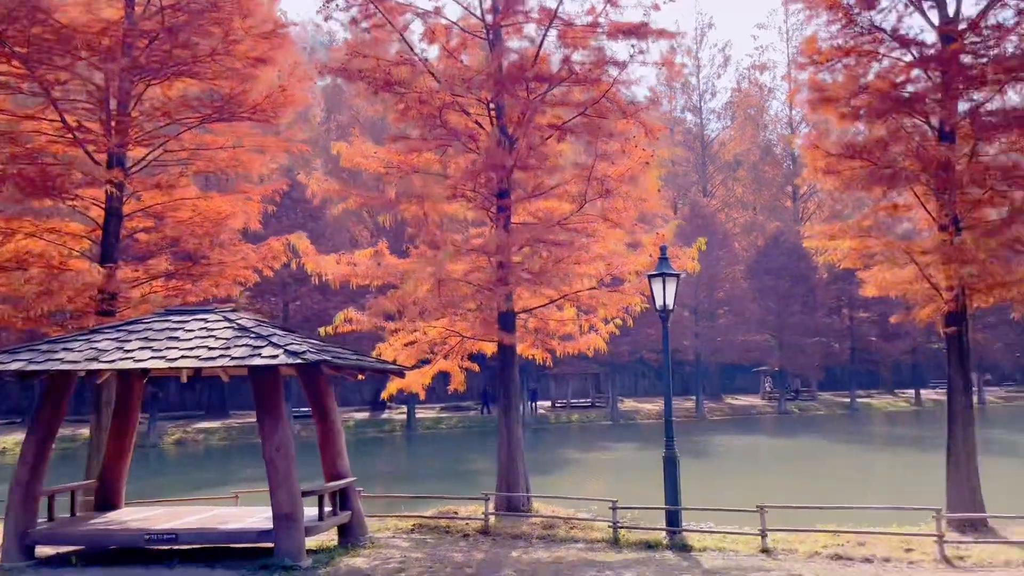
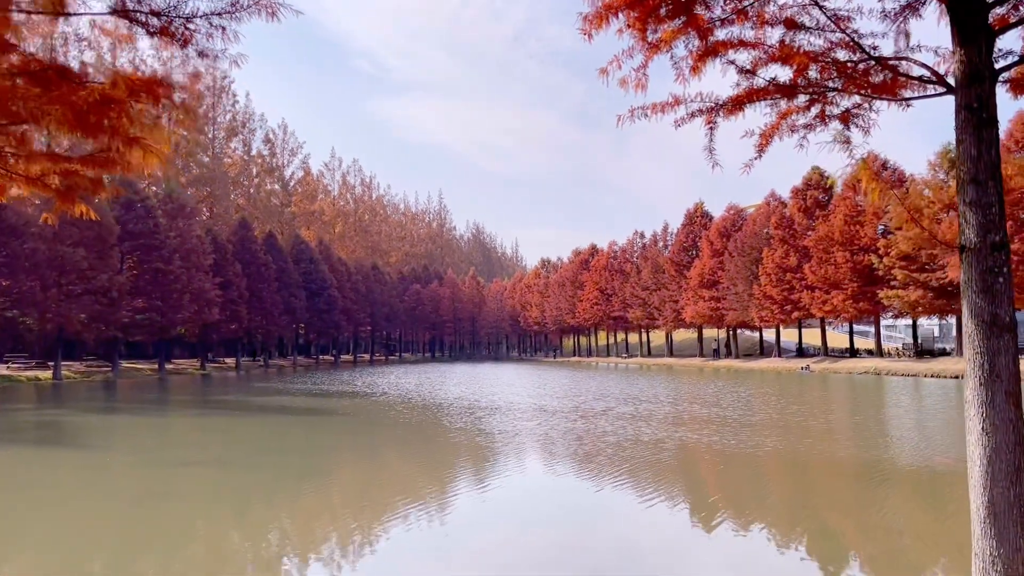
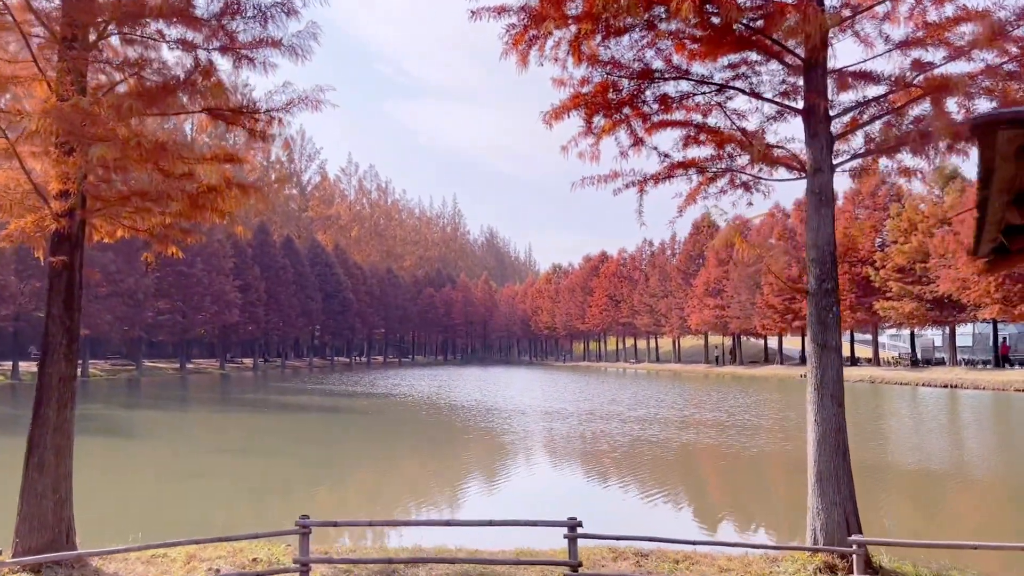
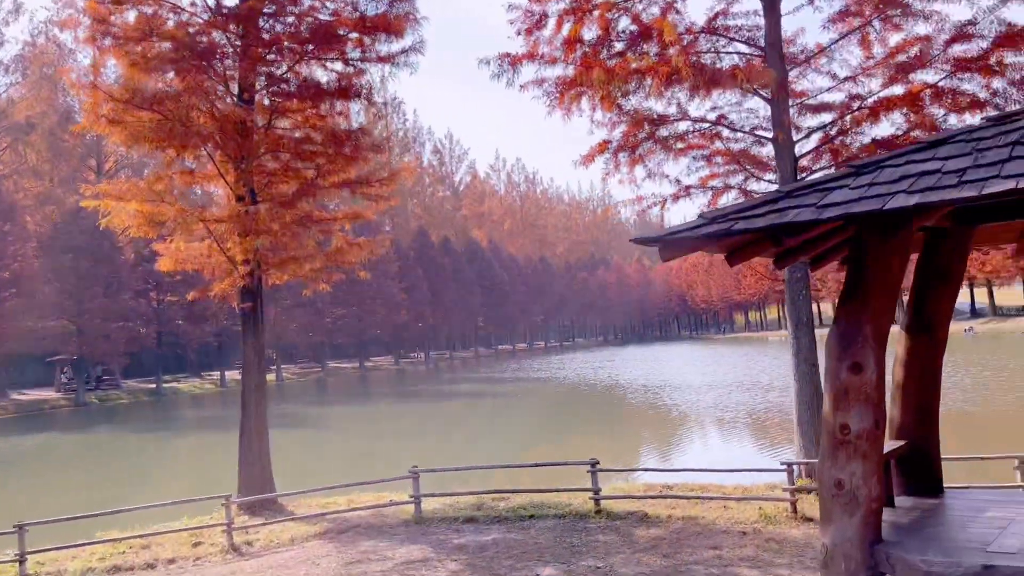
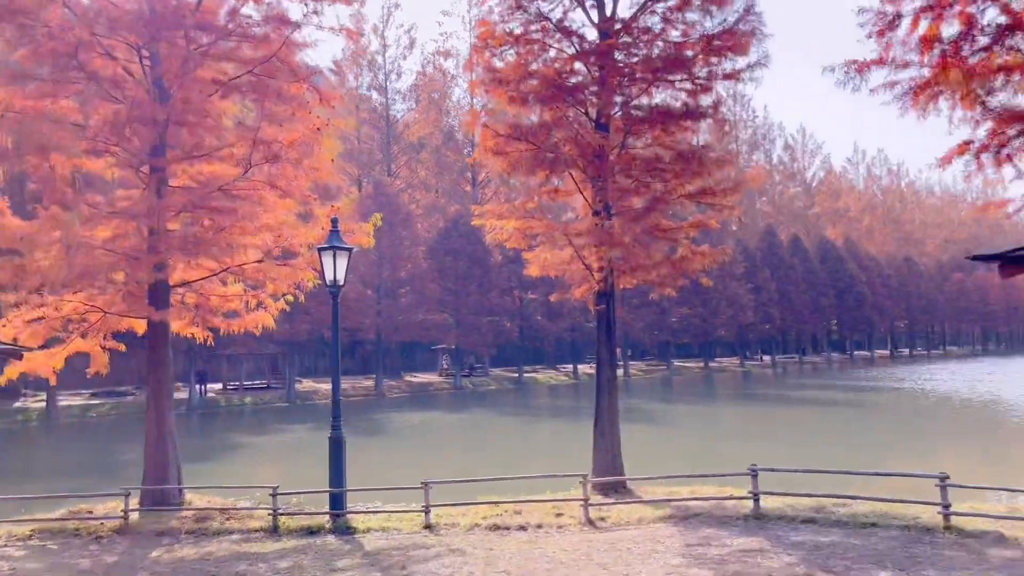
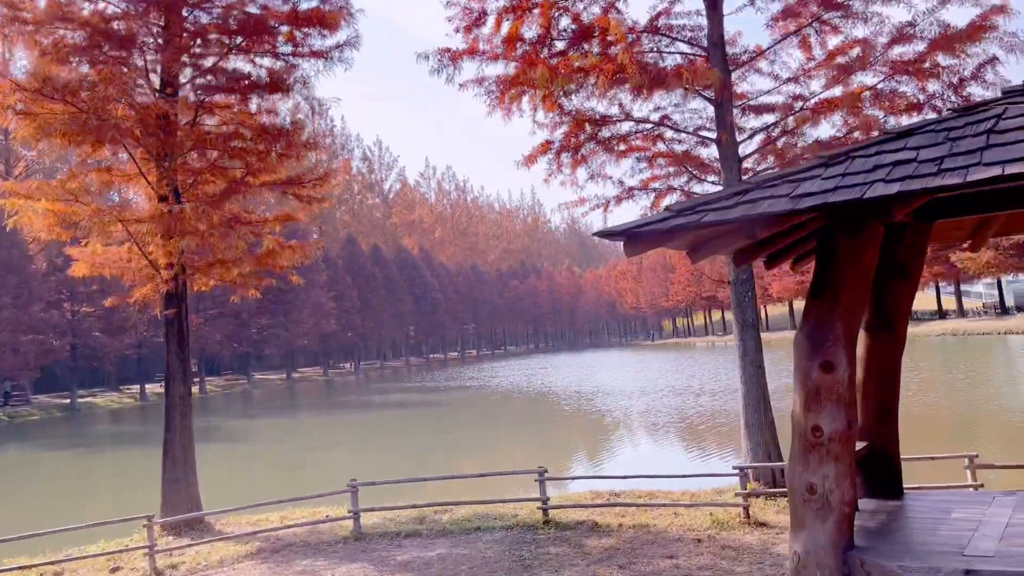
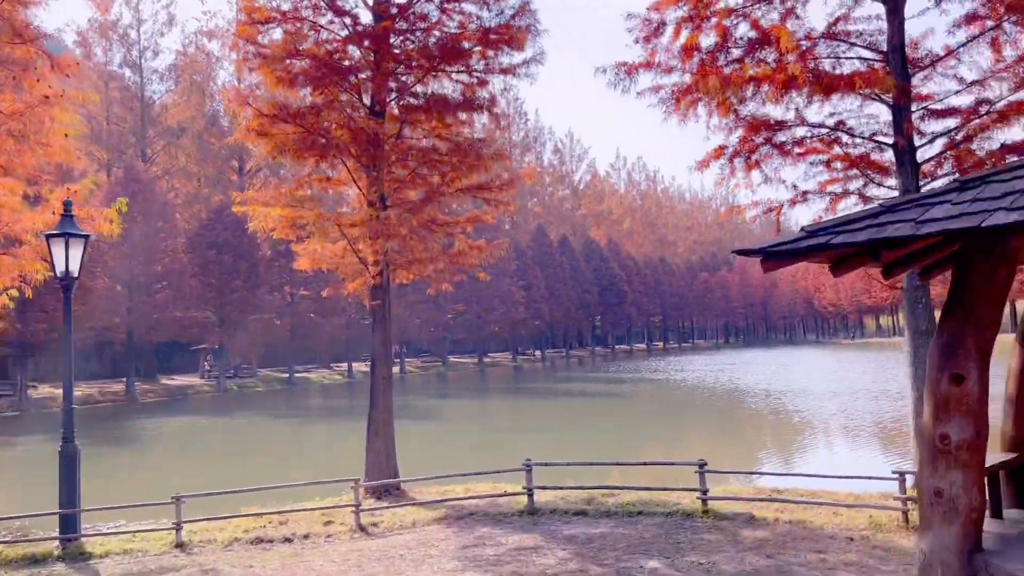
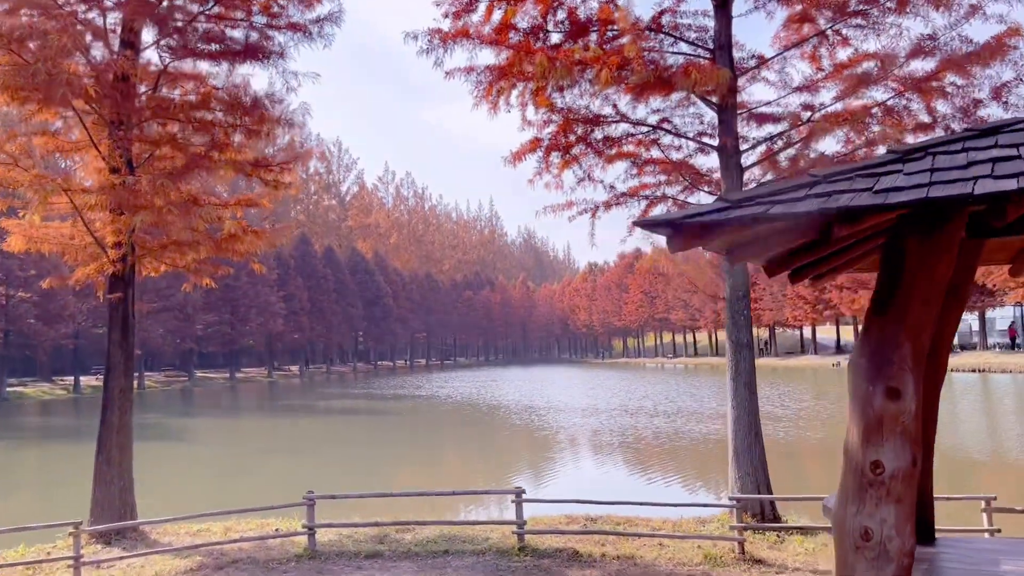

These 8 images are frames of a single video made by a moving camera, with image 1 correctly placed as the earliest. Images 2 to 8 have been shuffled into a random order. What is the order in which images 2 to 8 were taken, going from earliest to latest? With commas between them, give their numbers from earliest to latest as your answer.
5, 7, 4, 6, 8, 3, 2
